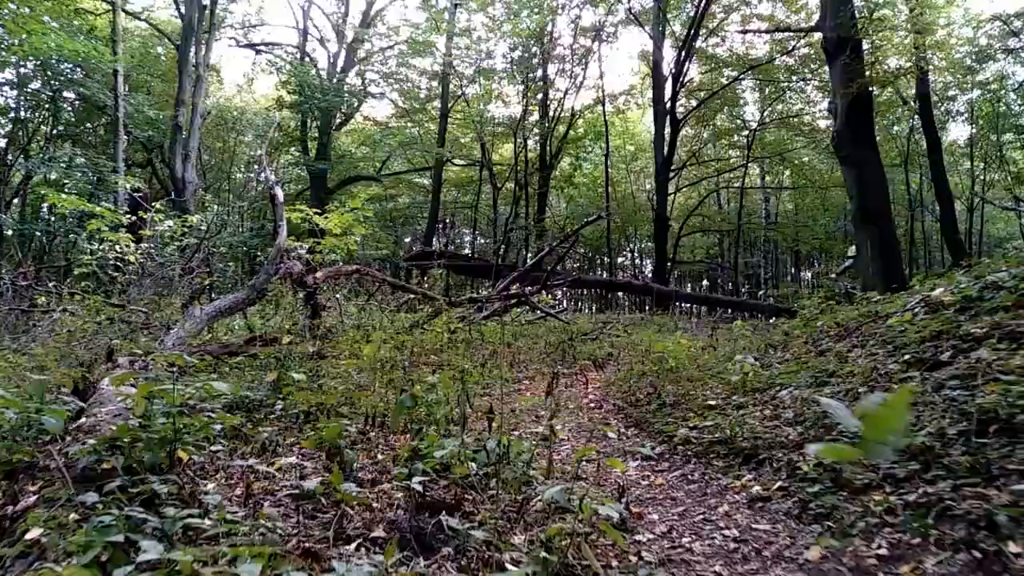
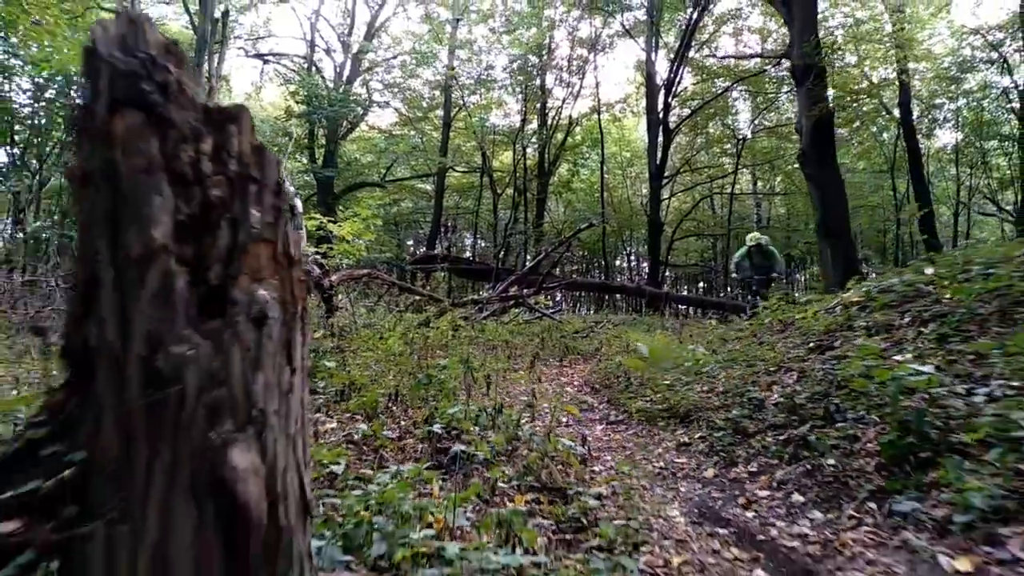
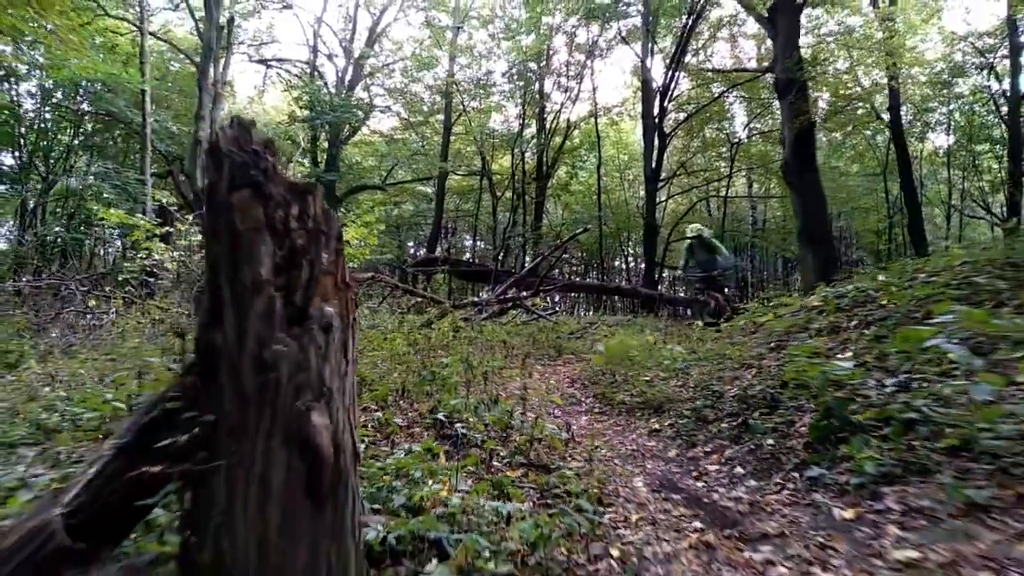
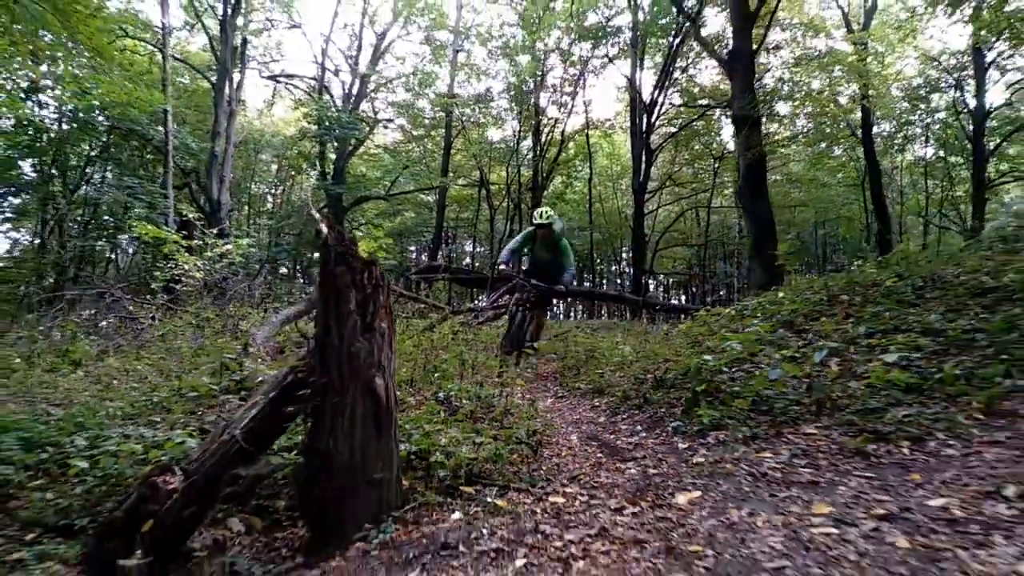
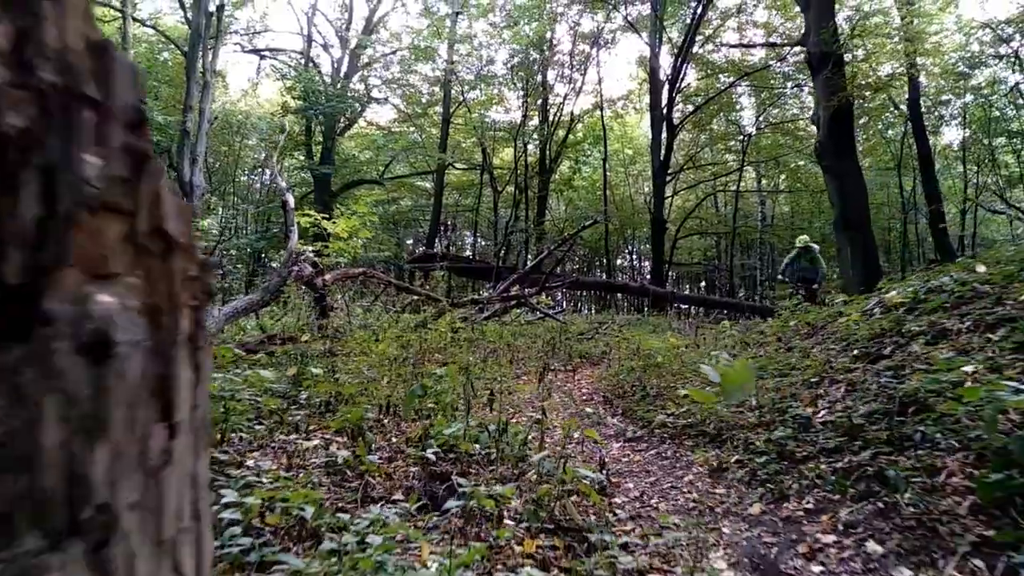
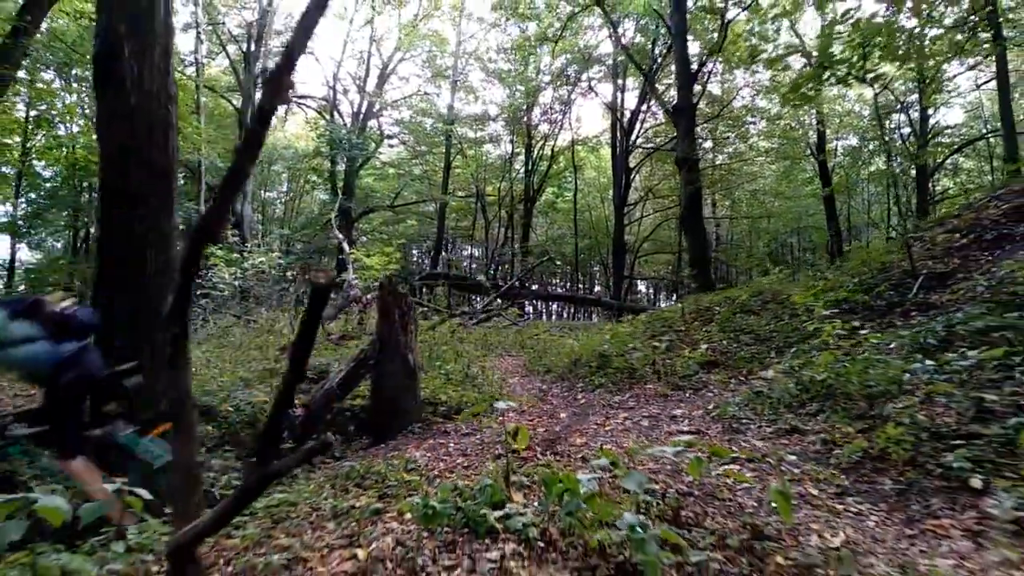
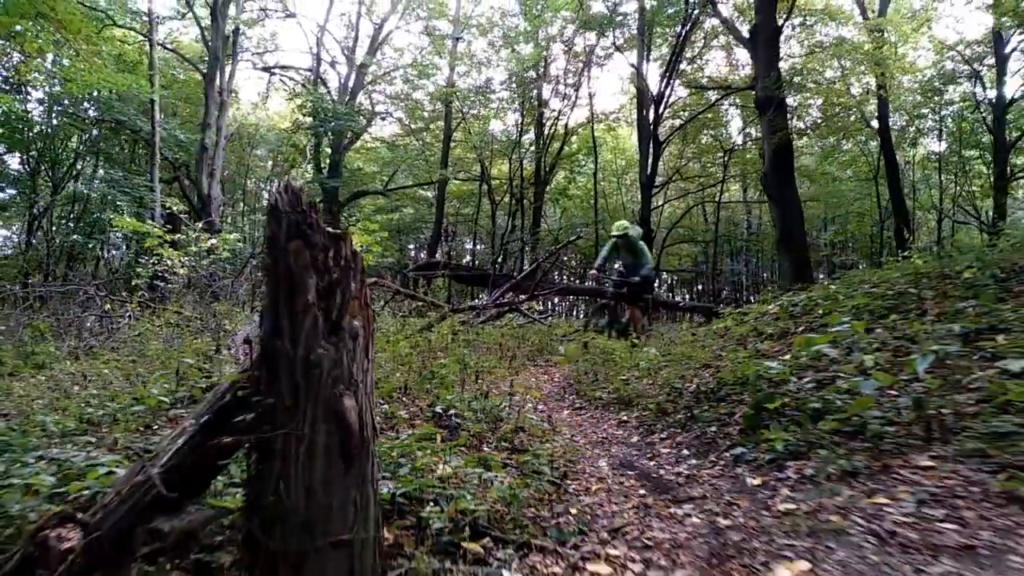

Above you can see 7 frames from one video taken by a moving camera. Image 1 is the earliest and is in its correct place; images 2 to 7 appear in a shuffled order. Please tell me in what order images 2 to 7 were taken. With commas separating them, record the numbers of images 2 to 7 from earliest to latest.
5, 2, 3, 7, 4, 6
